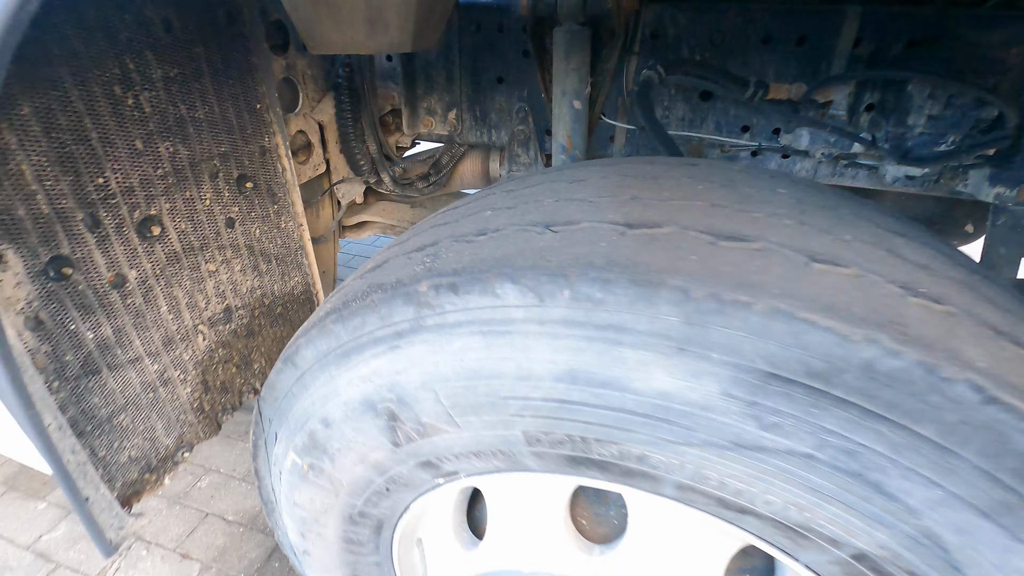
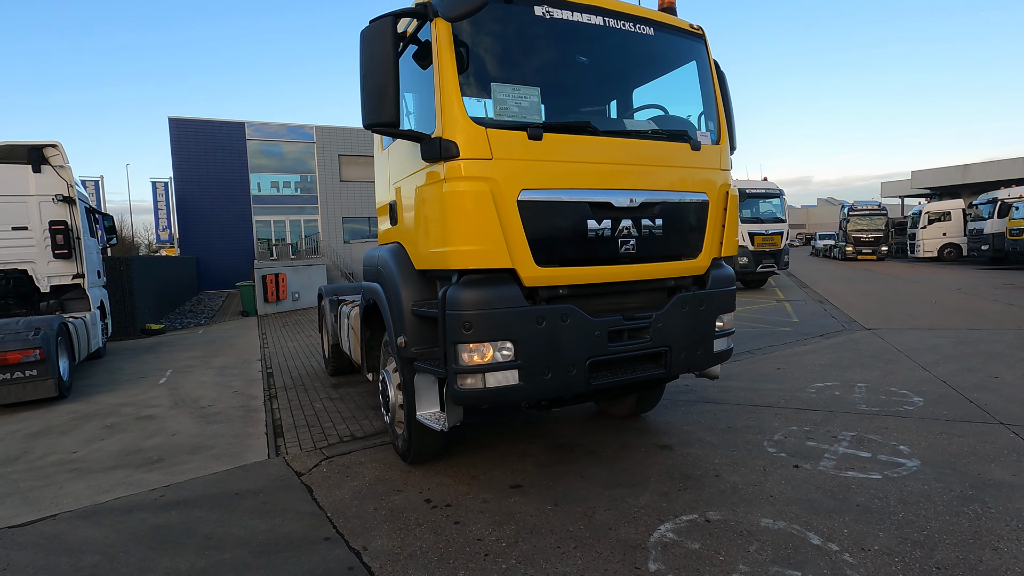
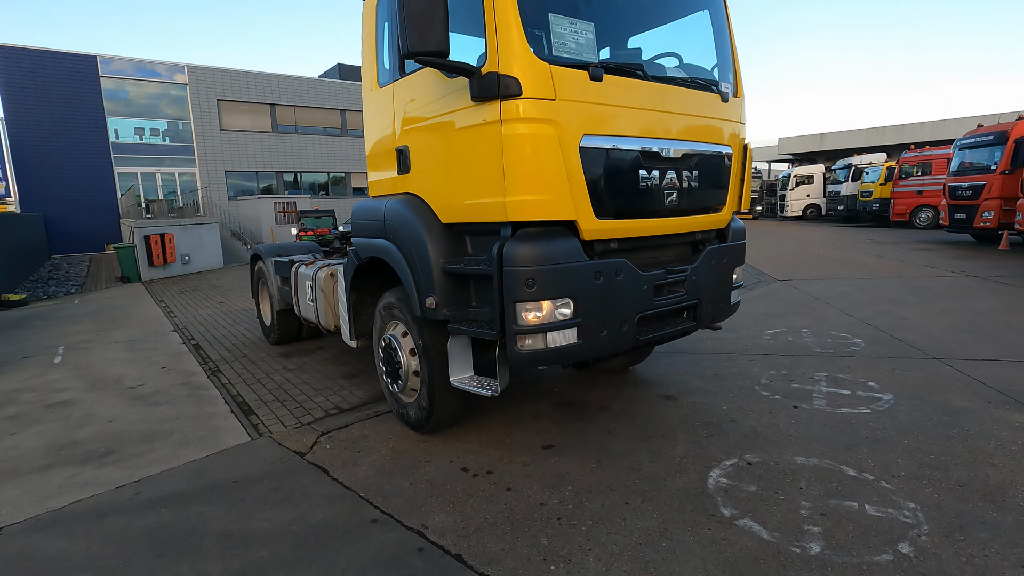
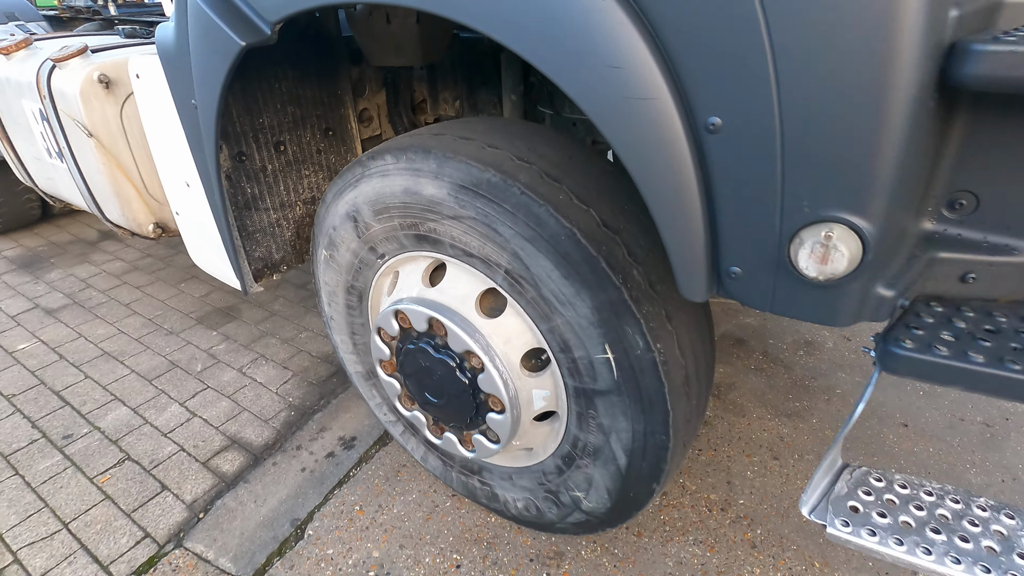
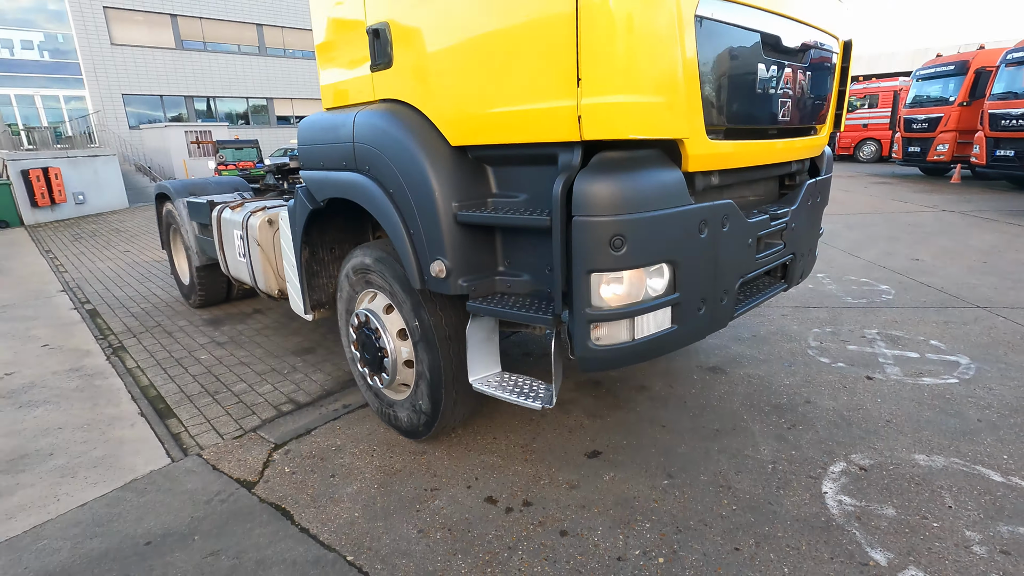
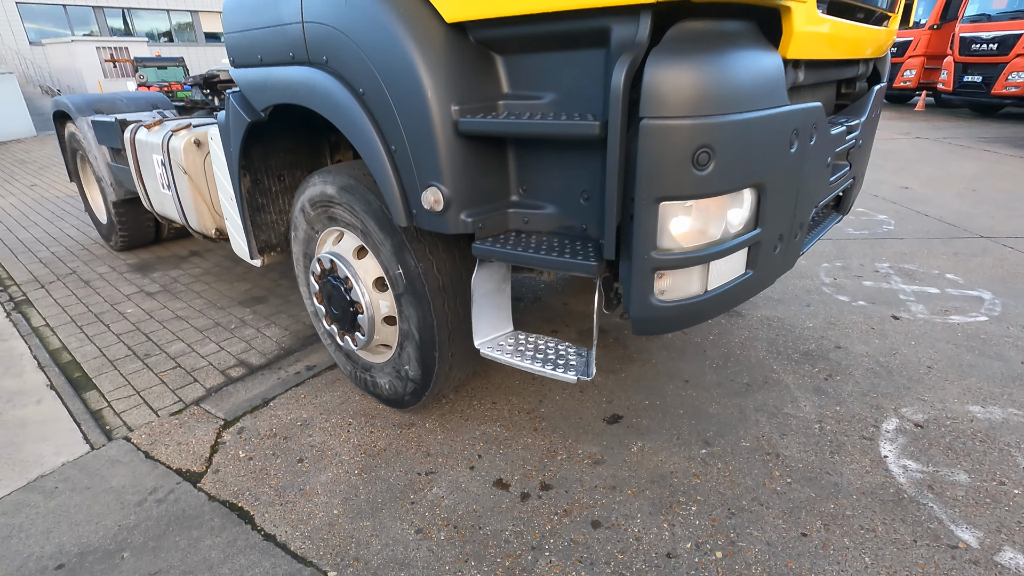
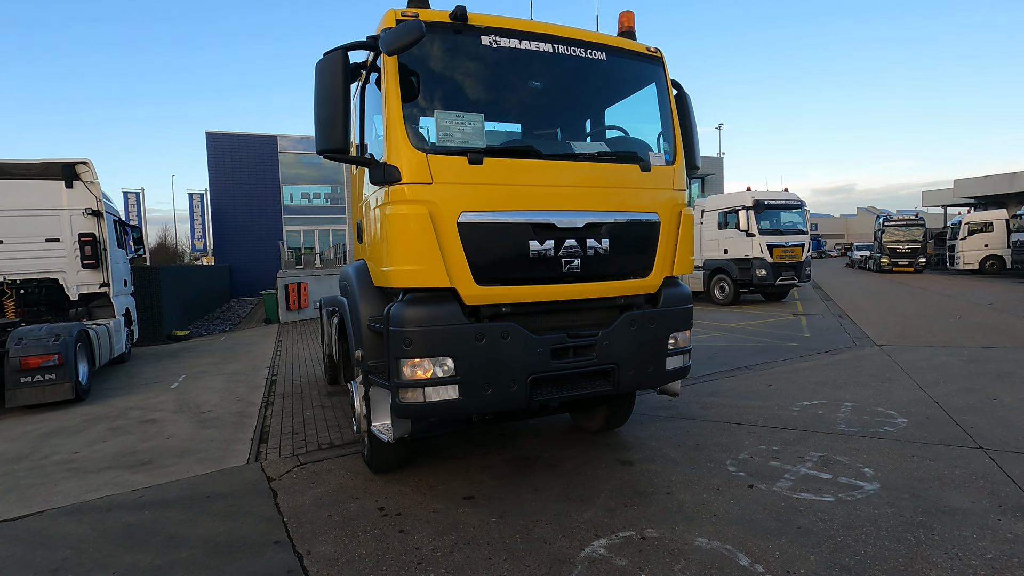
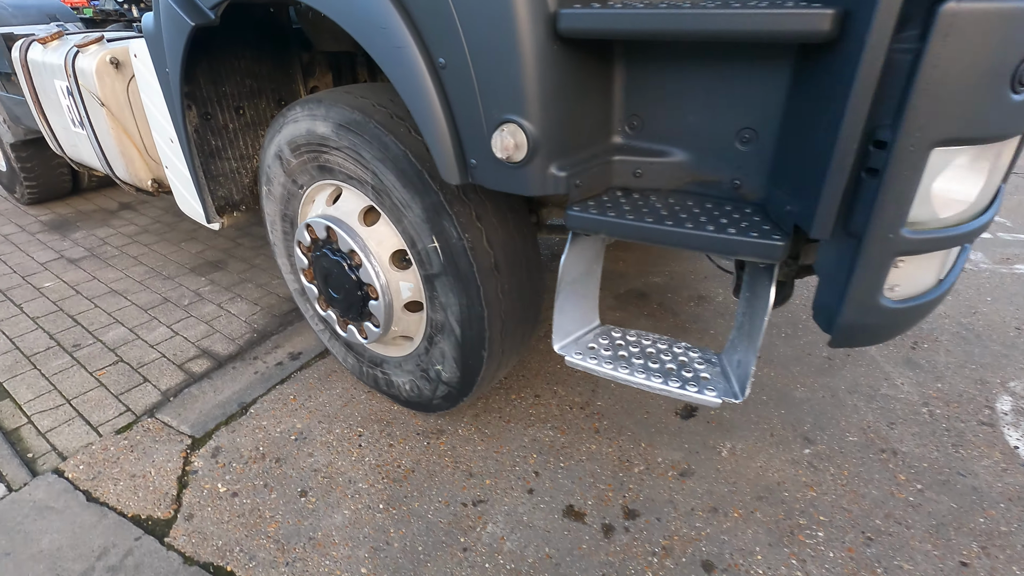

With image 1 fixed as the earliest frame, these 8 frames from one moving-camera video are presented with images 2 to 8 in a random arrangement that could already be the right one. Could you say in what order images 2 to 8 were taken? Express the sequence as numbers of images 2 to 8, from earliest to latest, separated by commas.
4, 8, 6, 5, 3, 2, 7
